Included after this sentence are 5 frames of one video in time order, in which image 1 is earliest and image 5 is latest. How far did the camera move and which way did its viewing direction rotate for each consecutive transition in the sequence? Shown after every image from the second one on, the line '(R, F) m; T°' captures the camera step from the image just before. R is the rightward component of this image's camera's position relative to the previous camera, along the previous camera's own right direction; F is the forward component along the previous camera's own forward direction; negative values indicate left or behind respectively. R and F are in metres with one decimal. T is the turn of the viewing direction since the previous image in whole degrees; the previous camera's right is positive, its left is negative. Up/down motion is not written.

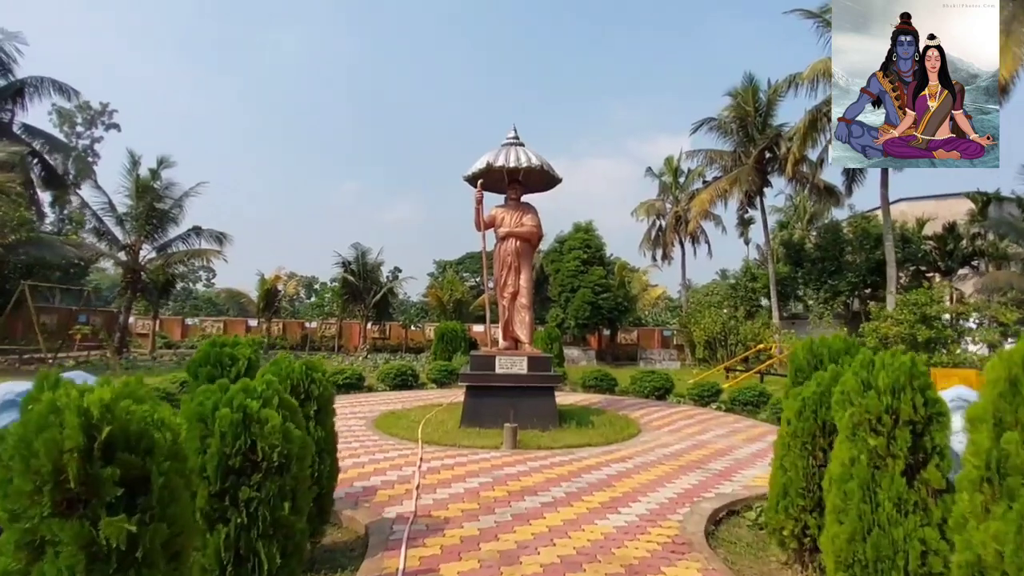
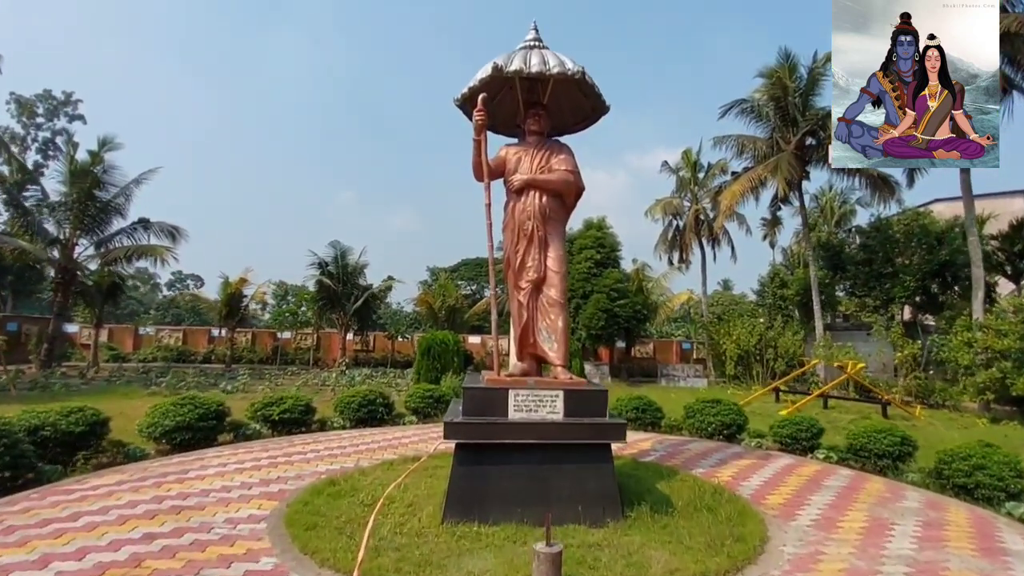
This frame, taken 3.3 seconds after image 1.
(-0.3, +3.9) m; 0°
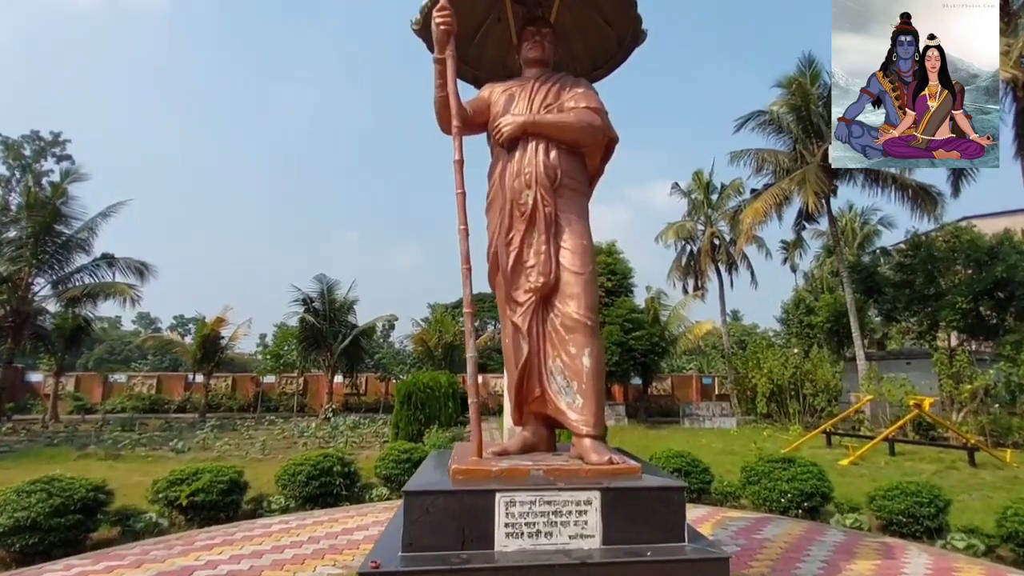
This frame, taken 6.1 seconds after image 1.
(+0.1, +2.4) m; 0°
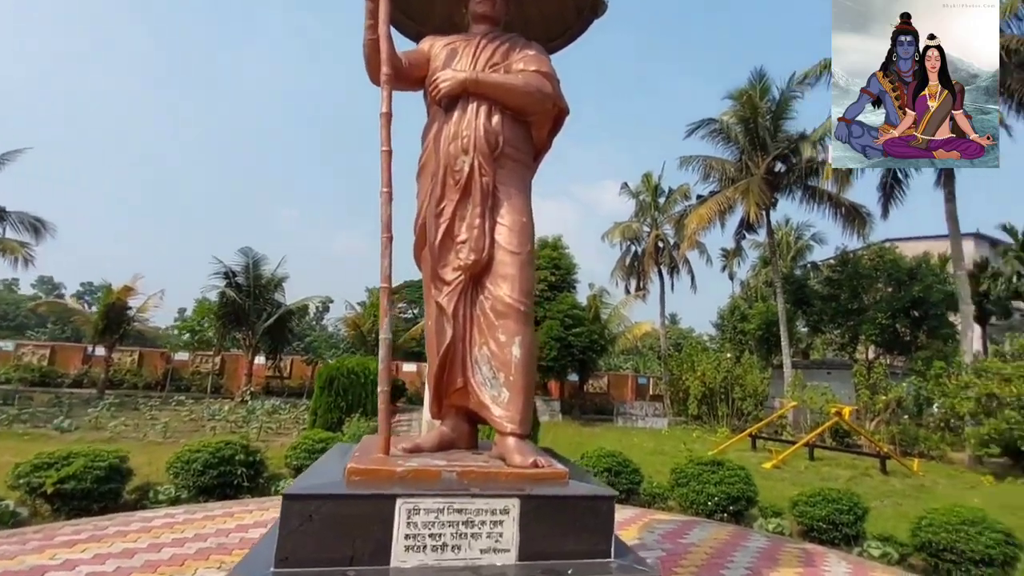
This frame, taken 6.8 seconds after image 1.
(+0.1, +0.4) m; +6°
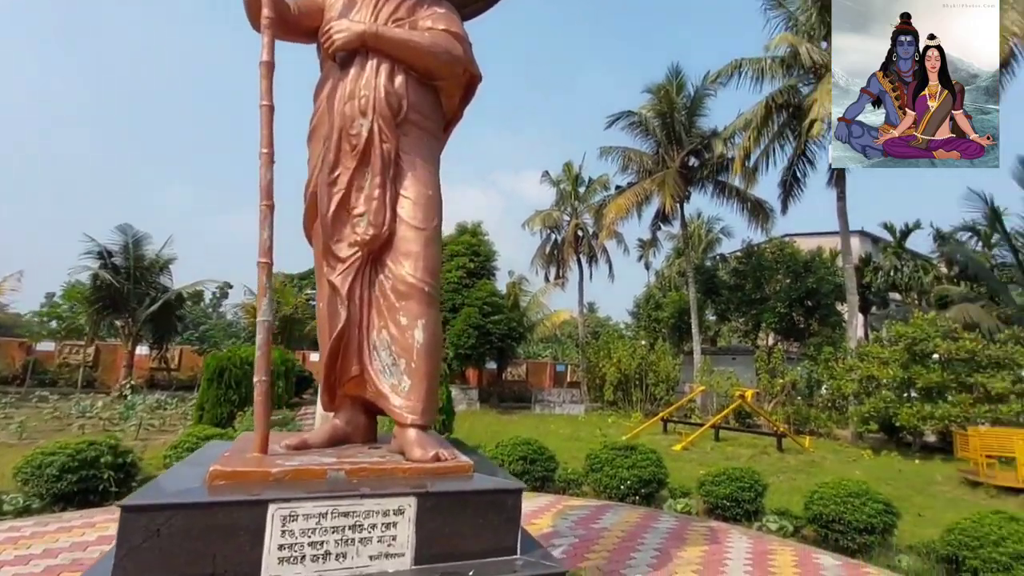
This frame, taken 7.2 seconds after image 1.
(+0.1, +0.2) m; +8°
